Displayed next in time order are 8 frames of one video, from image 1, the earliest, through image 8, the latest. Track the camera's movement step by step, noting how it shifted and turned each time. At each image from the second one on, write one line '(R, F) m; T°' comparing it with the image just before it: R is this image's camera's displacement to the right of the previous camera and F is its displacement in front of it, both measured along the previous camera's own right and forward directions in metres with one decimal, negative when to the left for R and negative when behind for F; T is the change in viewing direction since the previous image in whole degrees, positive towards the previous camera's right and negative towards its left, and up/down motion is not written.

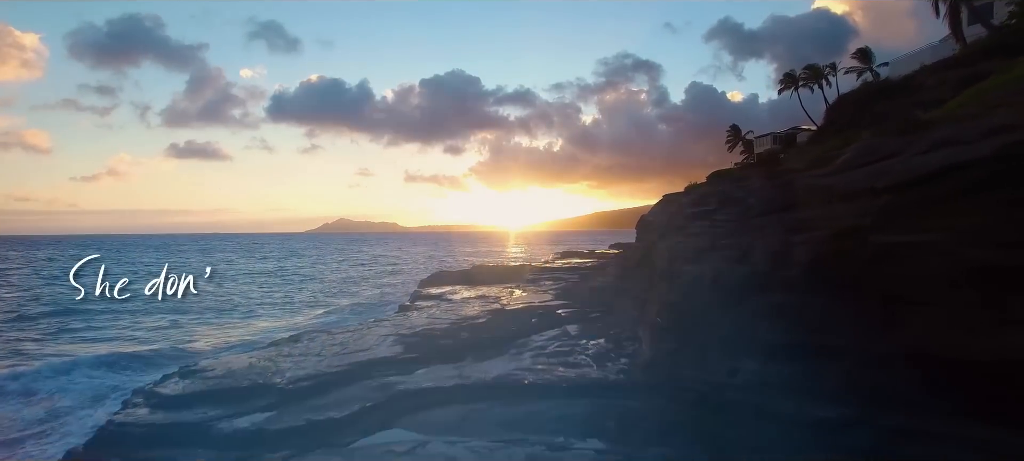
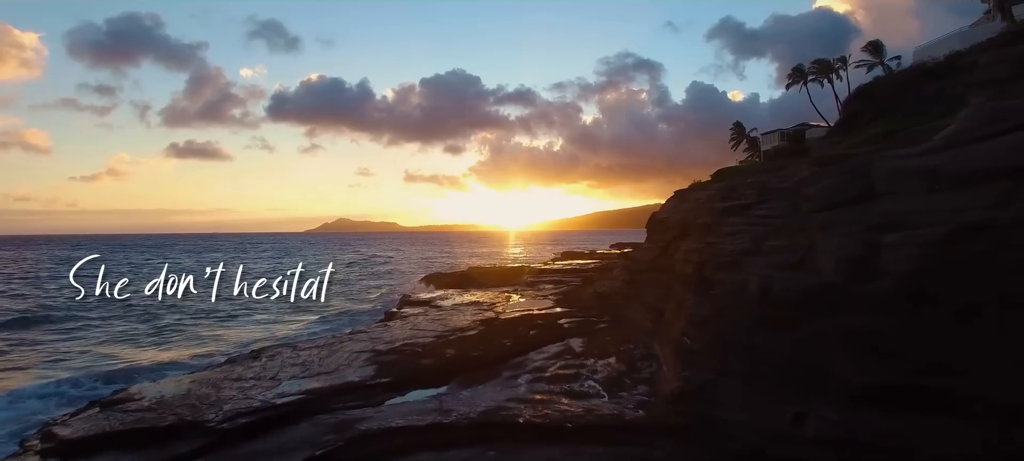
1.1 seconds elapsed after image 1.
(+0.3, +3.6) m; 0°
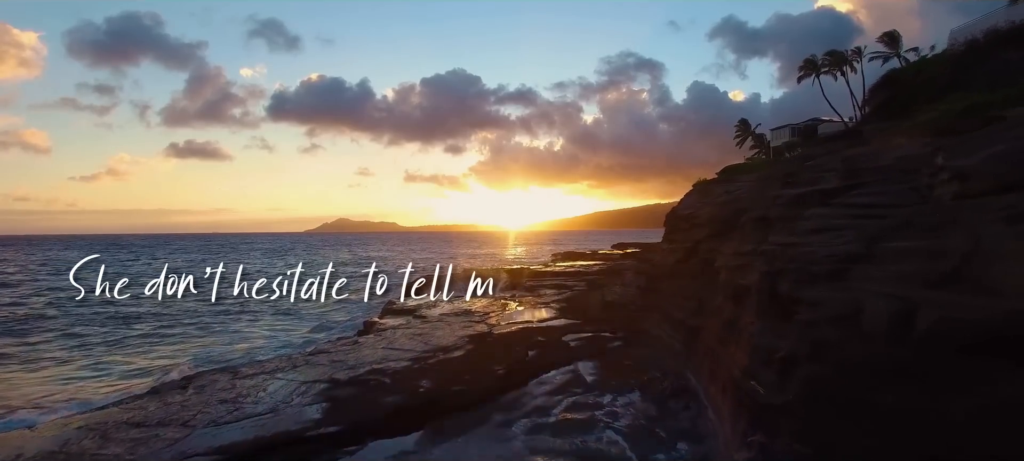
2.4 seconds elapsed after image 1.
(+0.2, +4.6) m; 0°
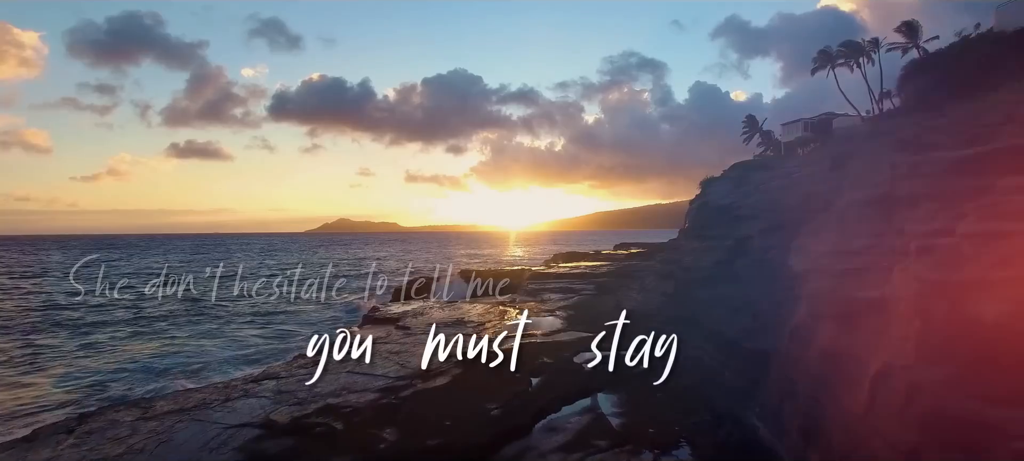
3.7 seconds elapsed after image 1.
(+0.1, +4.5) m; 0°
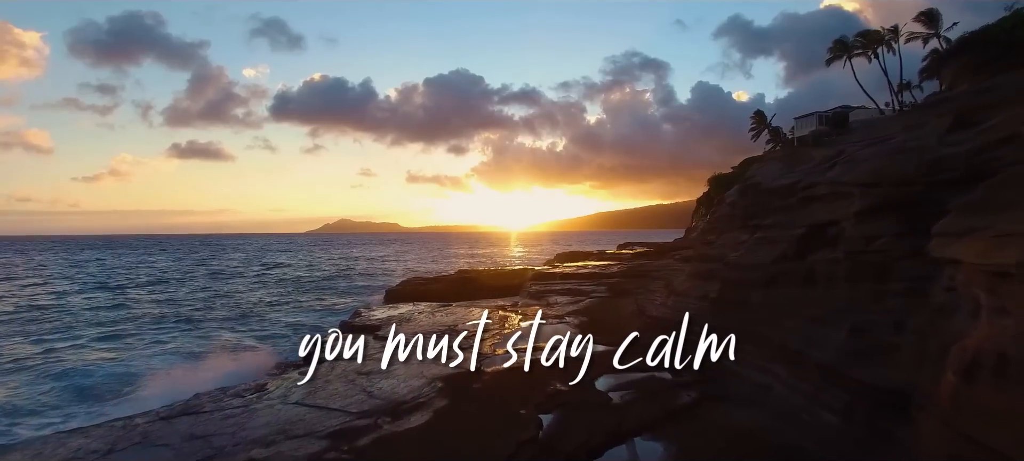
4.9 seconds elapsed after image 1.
(0.0, +4.3) m; 0°
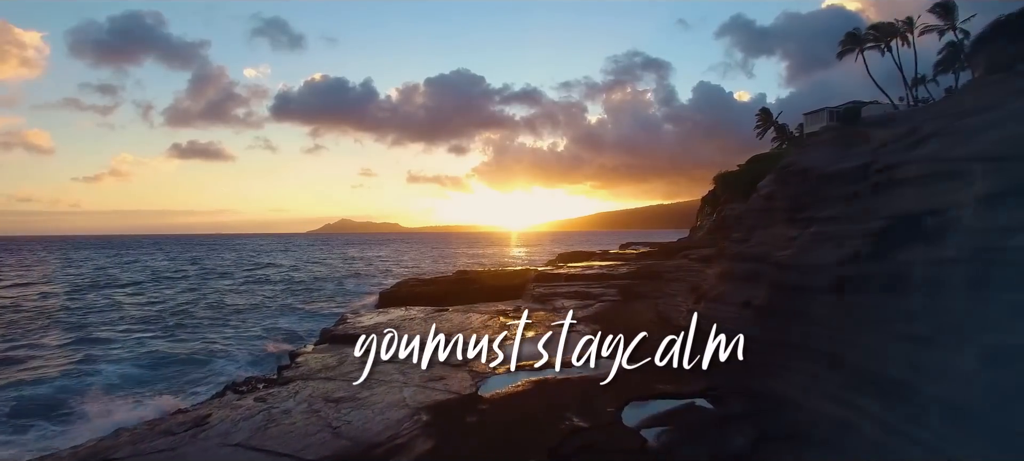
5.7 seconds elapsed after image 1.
(-0.1, +2.9) m; 0°
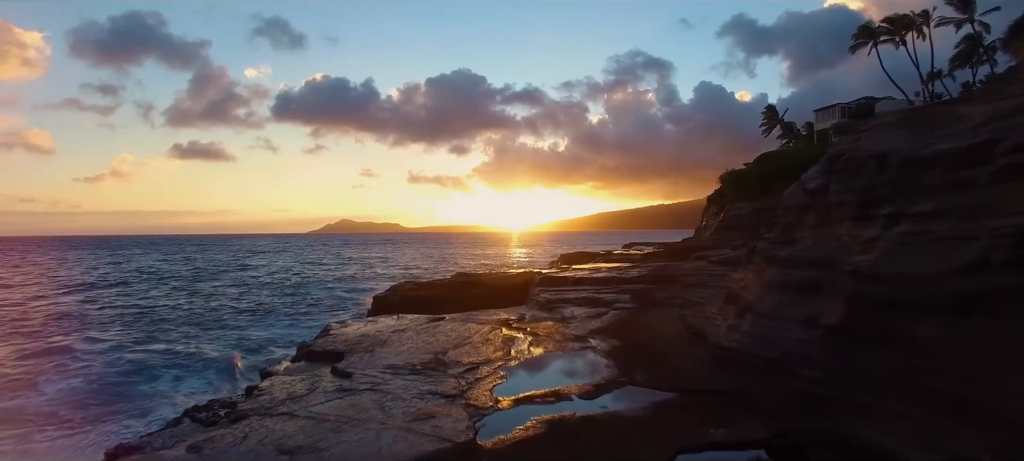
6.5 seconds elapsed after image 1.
(-0.1, +3.0) m; 0°
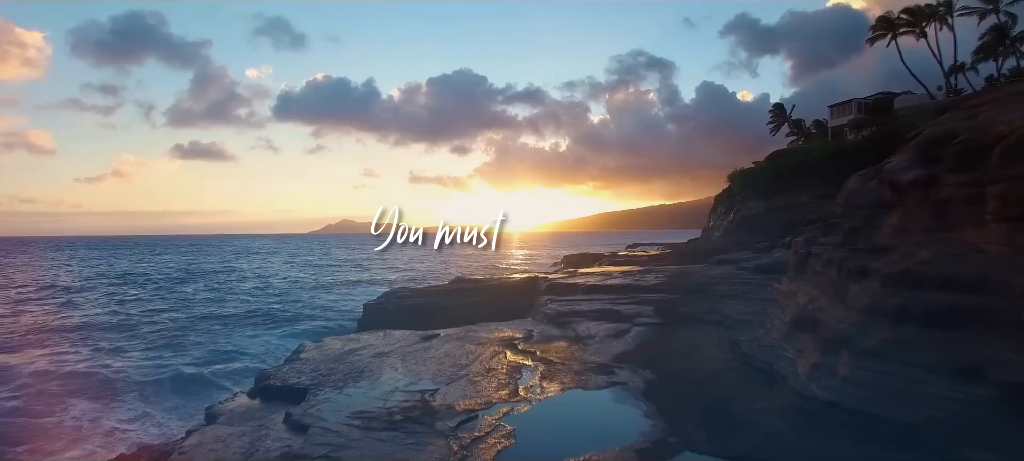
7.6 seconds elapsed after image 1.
(-0.2, +3.9) m; 0°
